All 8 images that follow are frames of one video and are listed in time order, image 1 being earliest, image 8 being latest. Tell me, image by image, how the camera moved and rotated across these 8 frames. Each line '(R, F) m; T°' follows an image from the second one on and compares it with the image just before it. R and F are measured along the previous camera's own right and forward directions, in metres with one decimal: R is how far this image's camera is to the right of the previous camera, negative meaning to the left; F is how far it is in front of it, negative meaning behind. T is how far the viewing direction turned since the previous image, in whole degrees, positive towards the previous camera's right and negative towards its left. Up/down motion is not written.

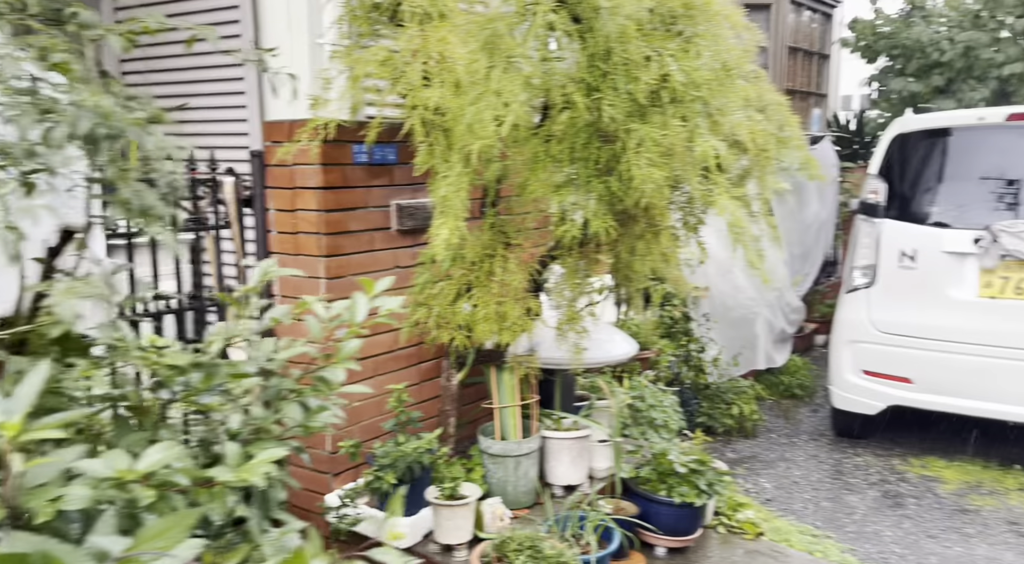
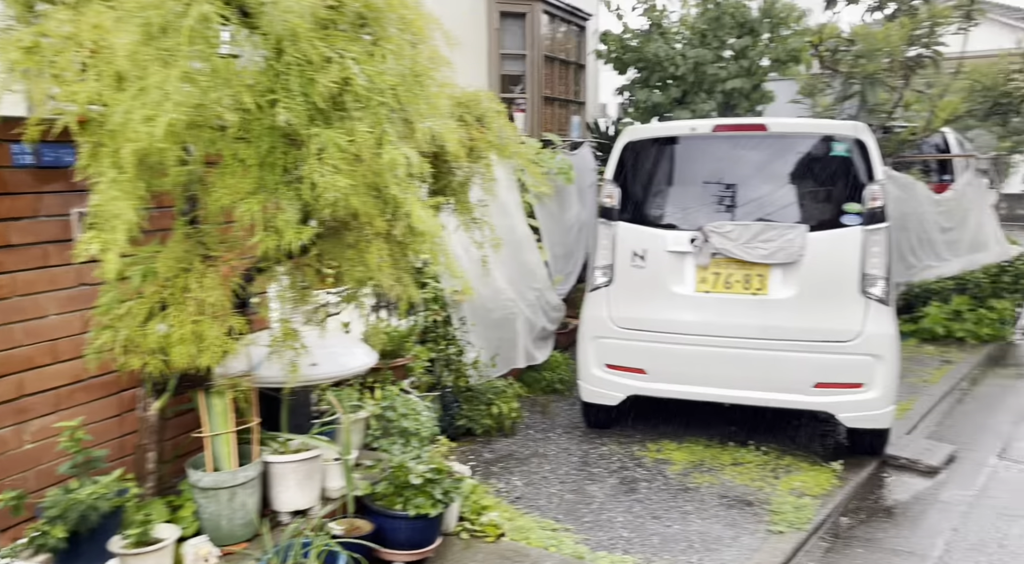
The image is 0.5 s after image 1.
(+0.1, 0.0) m; +16°
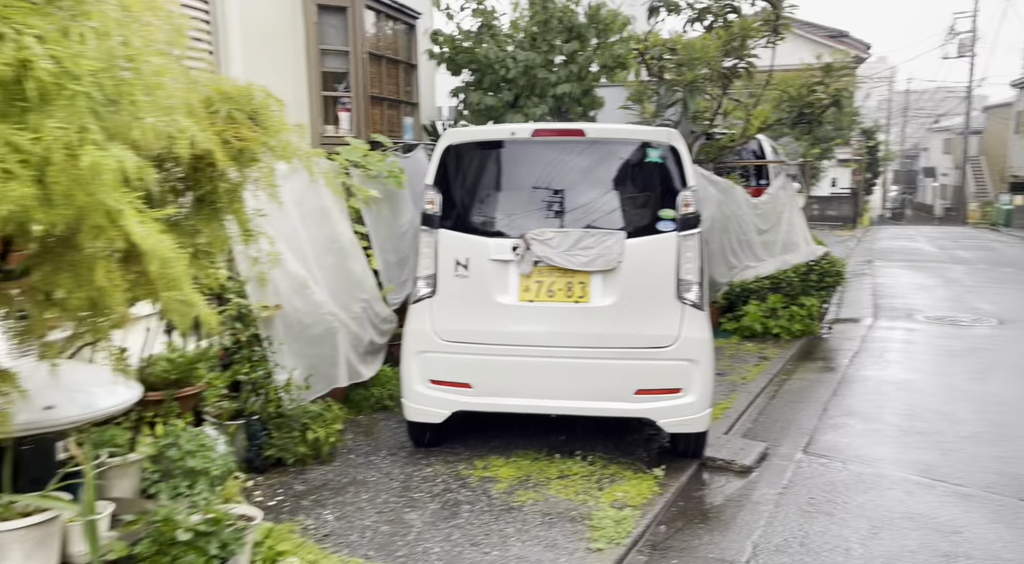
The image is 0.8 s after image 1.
(+0.1, +0.2) m; +11°
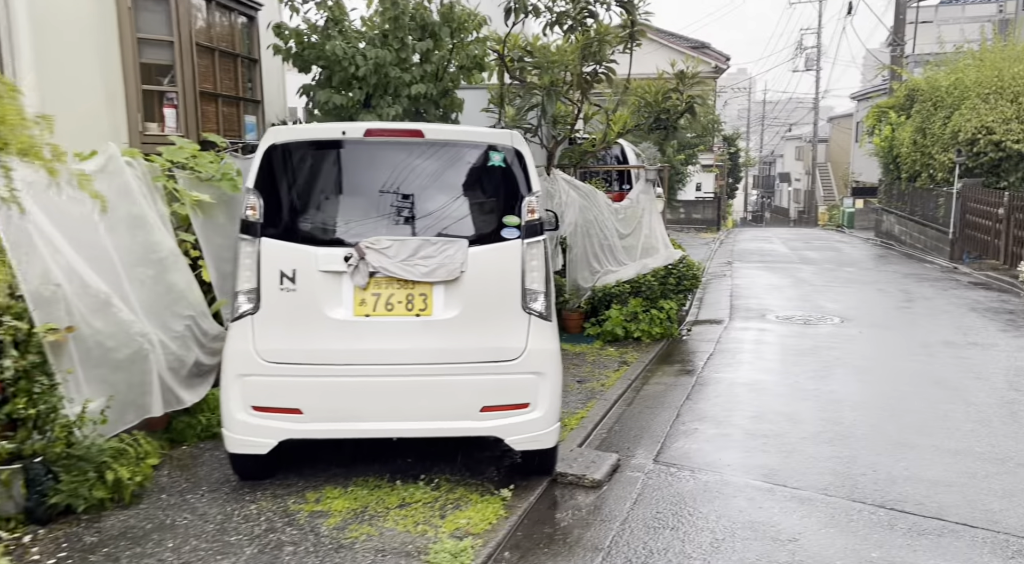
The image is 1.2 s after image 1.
(+0.2, +0.2) m; +9°
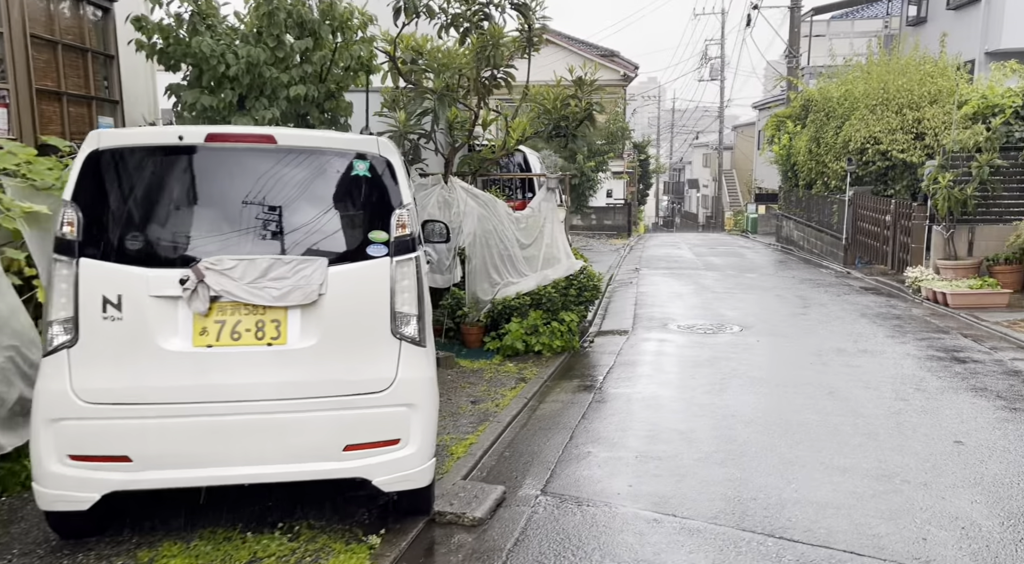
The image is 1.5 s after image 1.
(+0.2, +0.3) m; +6°
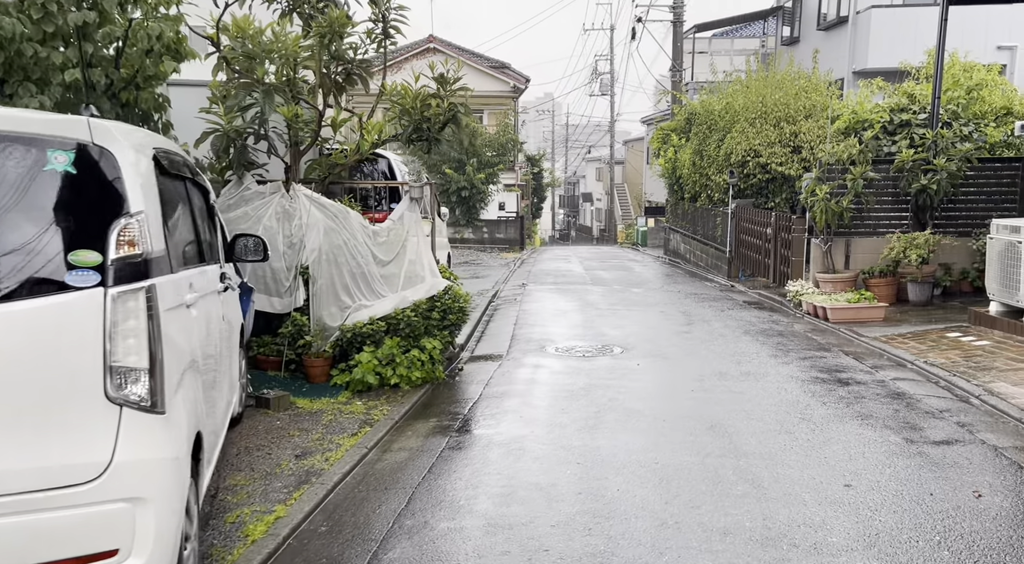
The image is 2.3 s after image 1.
(+0.4, +0.8) m; +7°
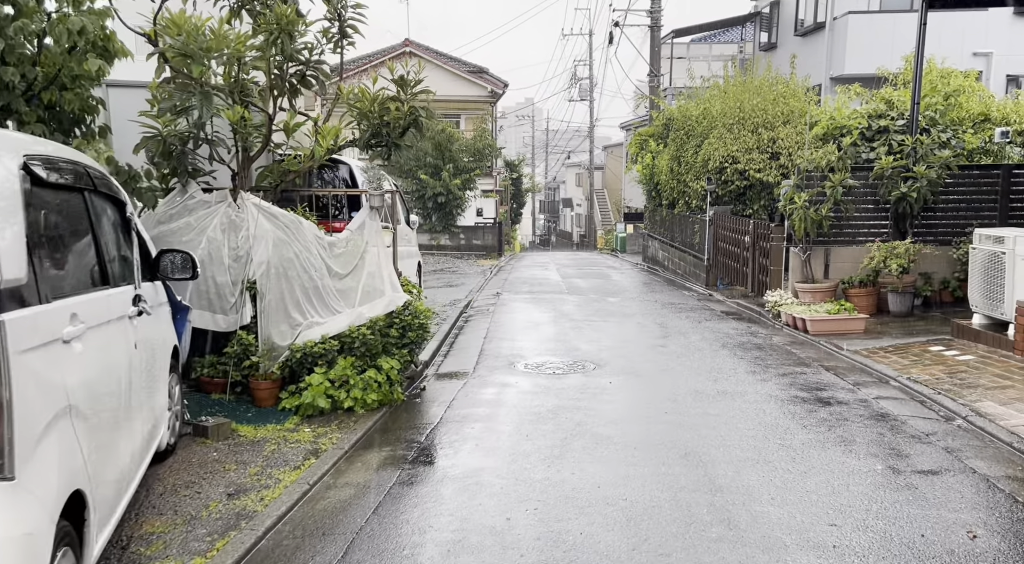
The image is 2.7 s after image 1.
(+0.1, +0.4) m; +1°
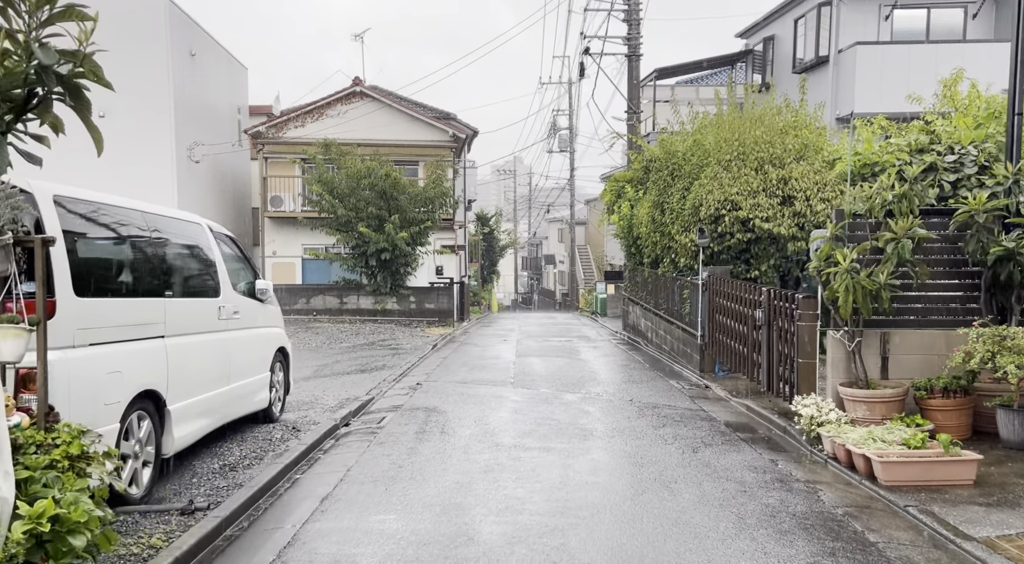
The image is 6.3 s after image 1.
(+0.9, +4.2) m; +1°
